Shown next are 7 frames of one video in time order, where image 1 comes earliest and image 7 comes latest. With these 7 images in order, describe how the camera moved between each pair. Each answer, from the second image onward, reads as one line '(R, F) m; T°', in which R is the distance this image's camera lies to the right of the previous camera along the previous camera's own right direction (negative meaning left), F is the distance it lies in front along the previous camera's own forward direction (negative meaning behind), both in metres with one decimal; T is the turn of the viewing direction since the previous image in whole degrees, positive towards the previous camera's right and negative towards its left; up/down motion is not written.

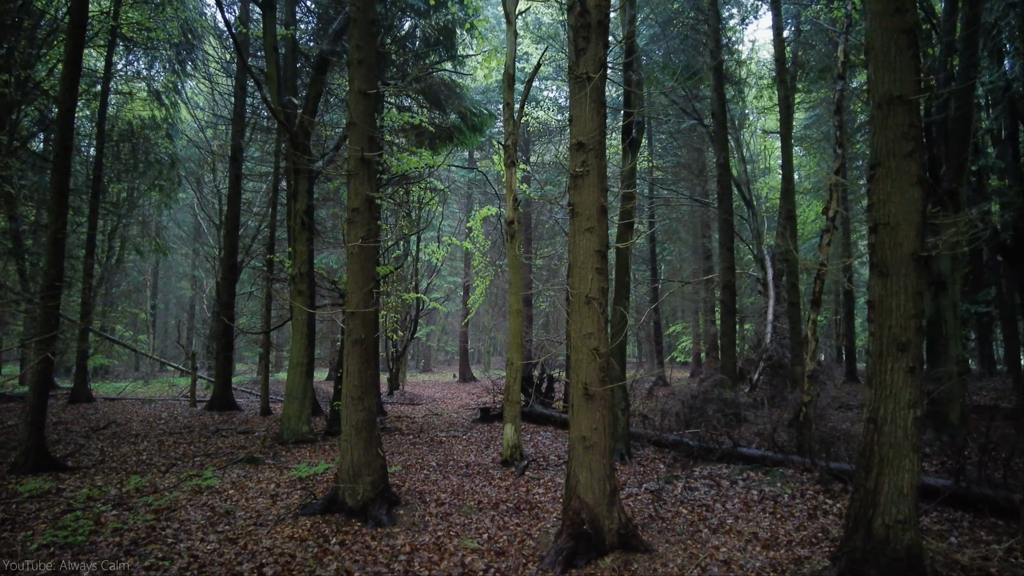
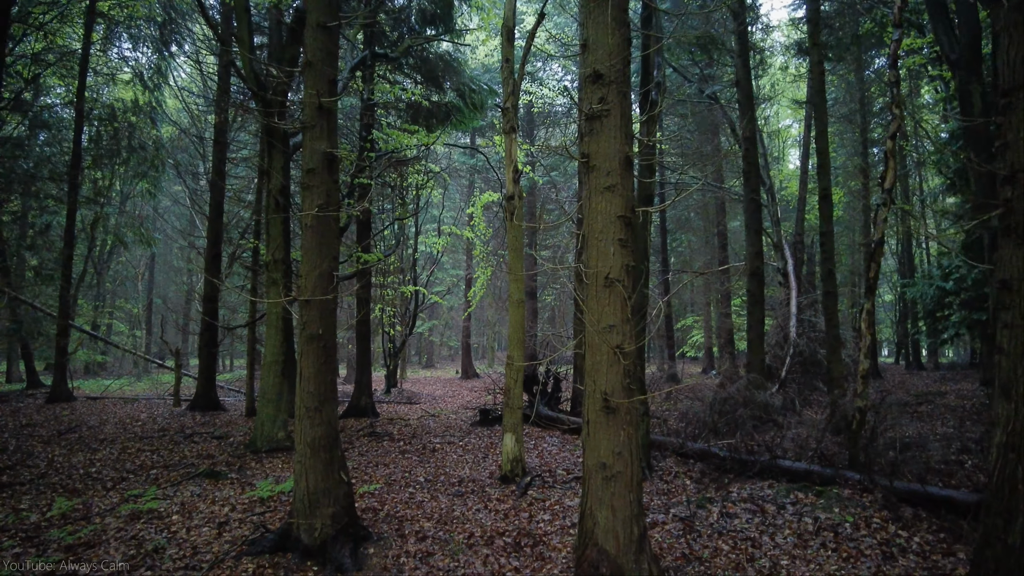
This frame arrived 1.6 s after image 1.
(+0.1, +1.1) m; -1°
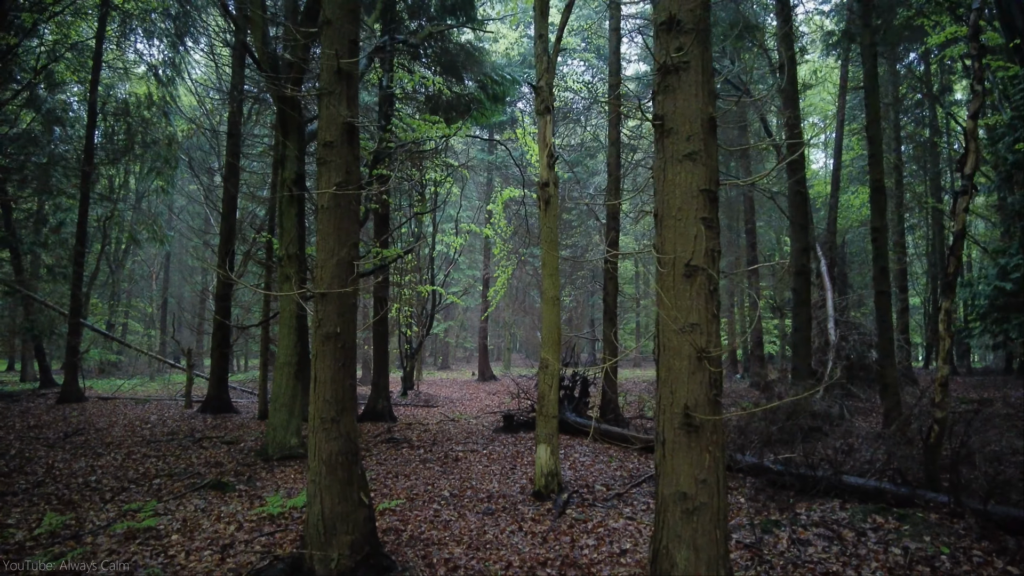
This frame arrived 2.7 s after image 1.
(-0.2, +0.6) m; -1°
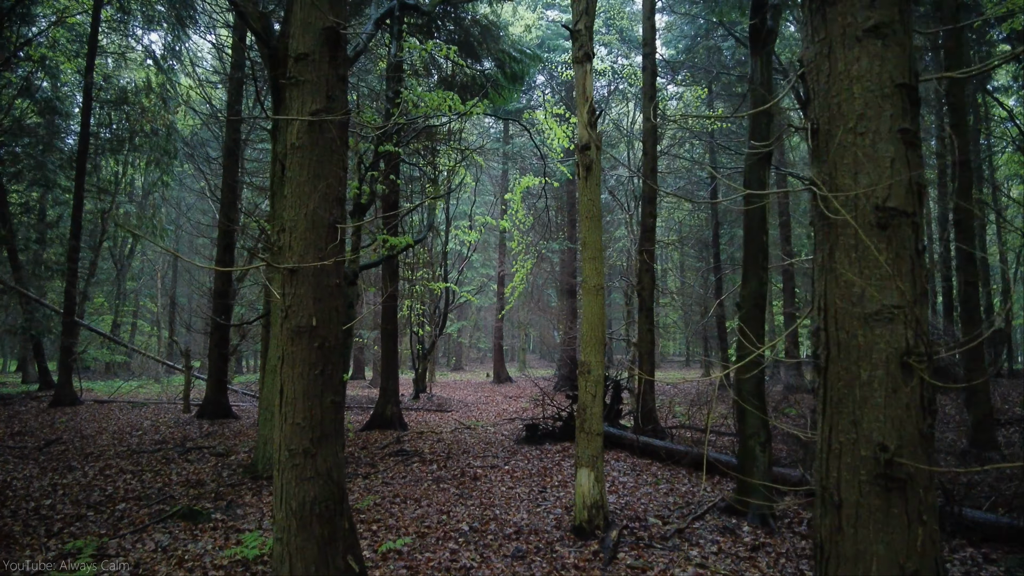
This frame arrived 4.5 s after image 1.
(-0.2, +1.1) m; -1°
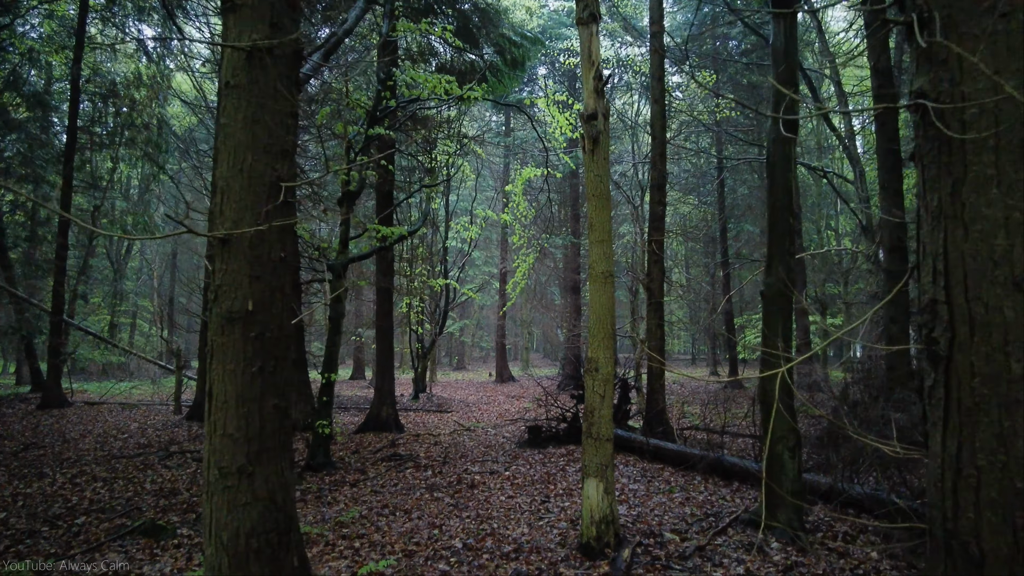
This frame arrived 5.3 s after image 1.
(0.0, +0.5) m; 0°
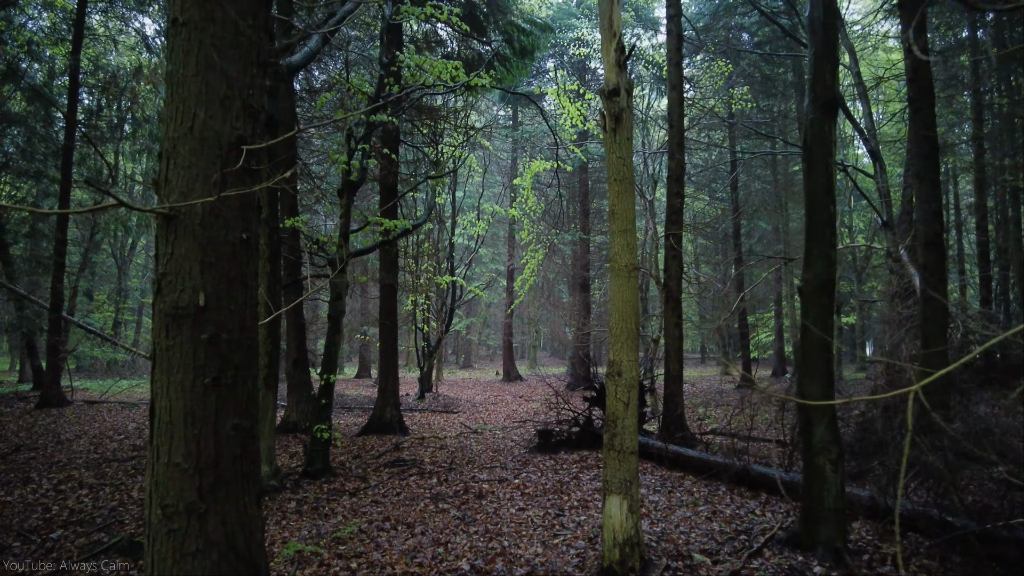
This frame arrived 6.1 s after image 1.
(0.0, +0.4) m; -1°
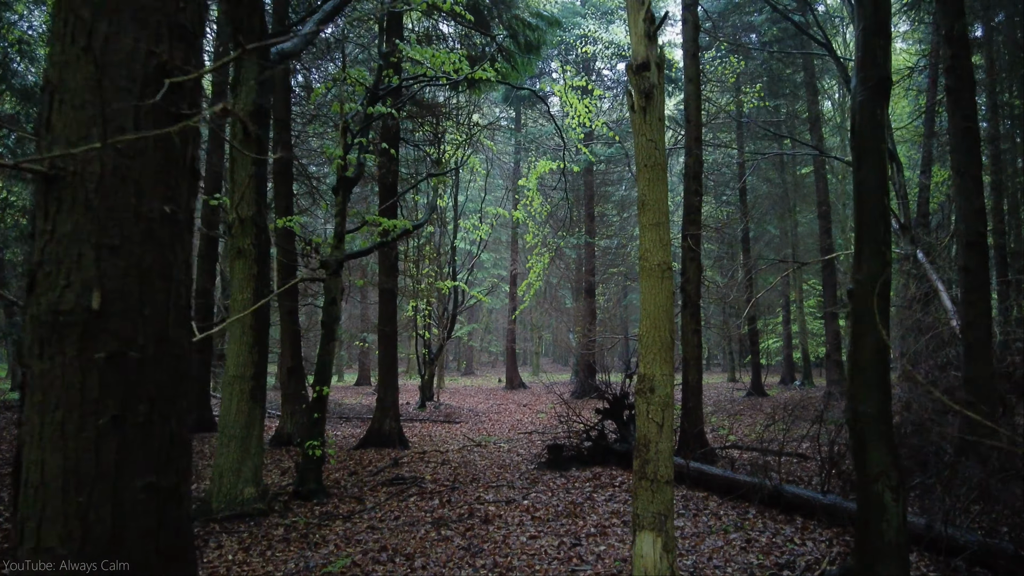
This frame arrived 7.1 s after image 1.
(-0.1, +0.5) m; 0°
